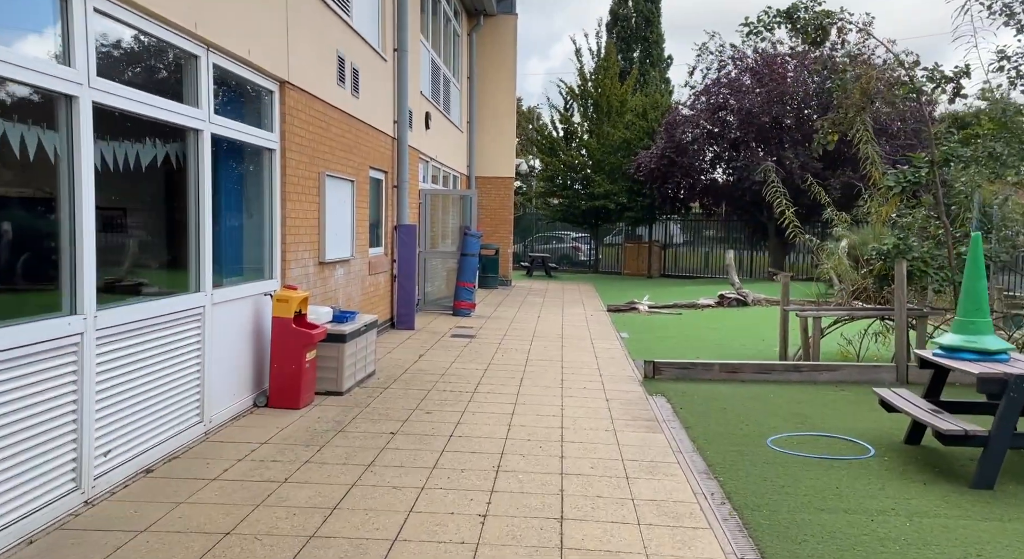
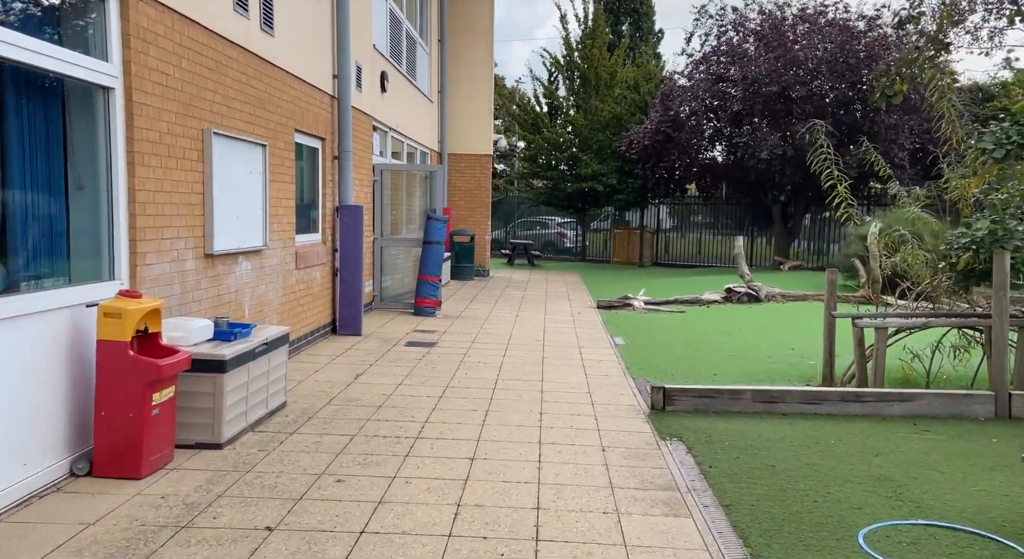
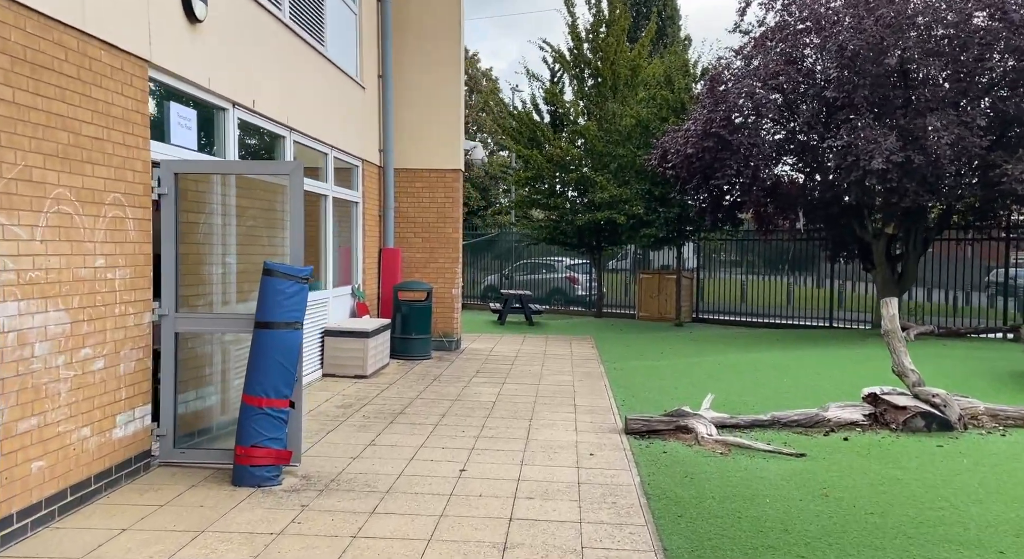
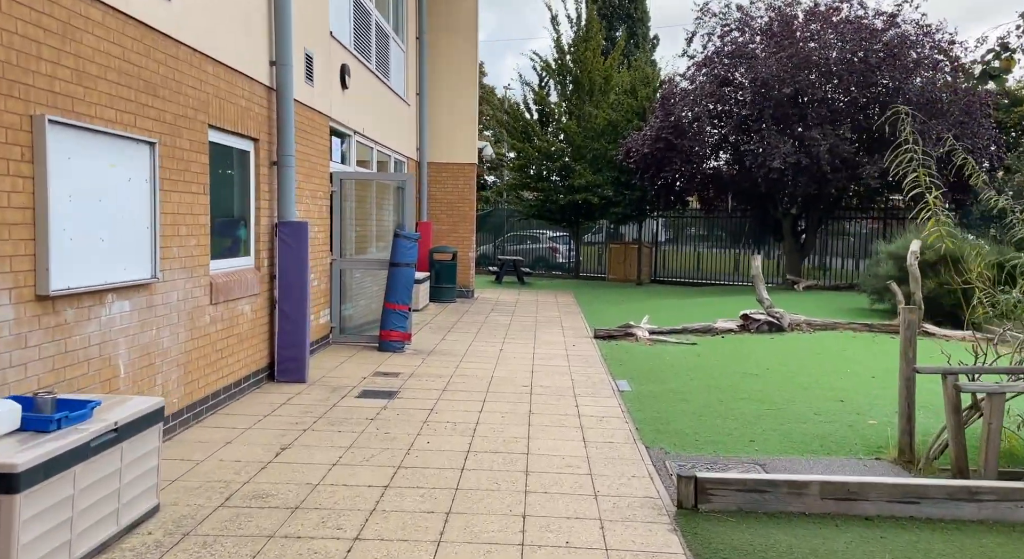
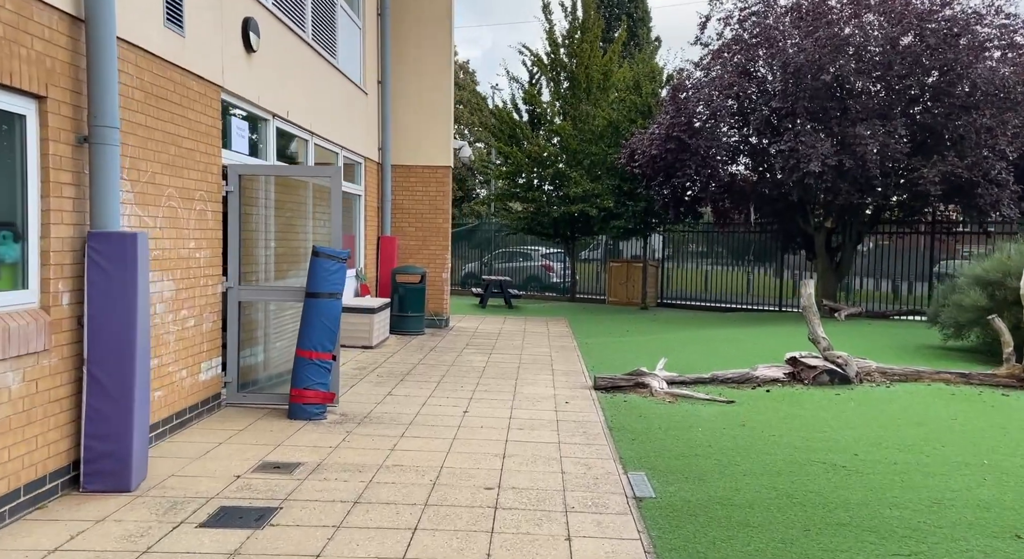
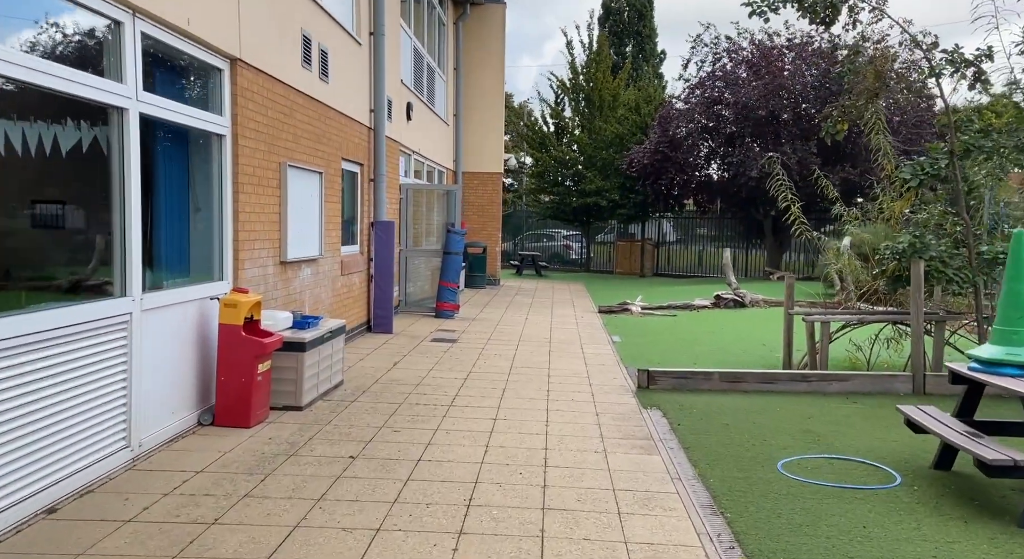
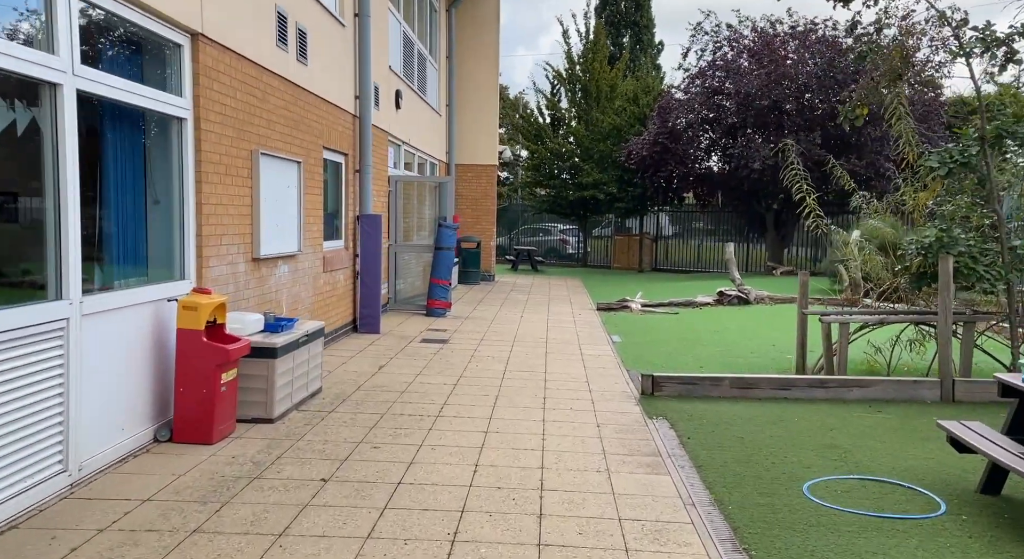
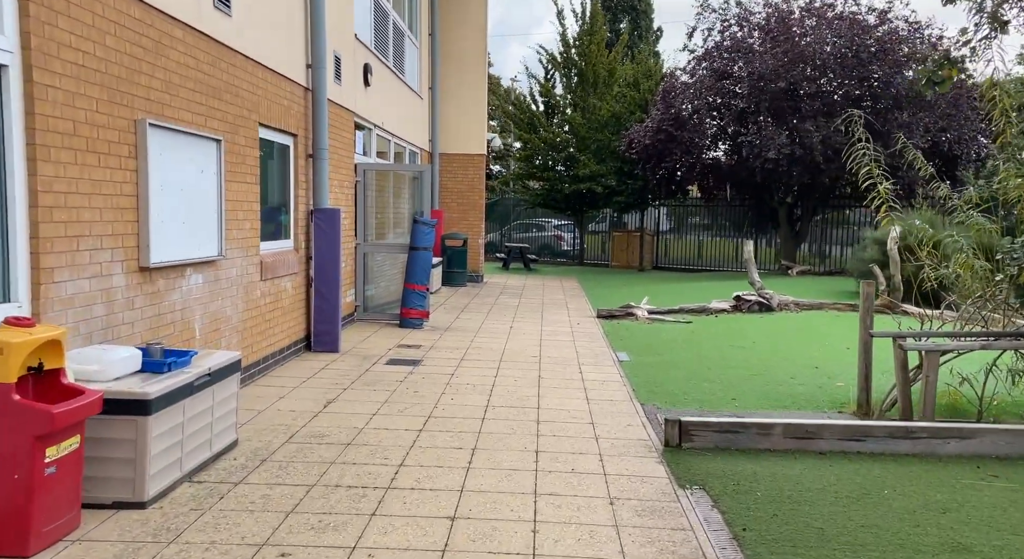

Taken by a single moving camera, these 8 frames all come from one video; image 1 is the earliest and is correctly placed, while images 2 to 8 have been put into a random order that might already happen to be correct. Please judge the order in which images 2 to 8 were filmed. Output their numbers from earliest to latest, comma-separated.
6, 7, 2, 8, 4, 5, 3
